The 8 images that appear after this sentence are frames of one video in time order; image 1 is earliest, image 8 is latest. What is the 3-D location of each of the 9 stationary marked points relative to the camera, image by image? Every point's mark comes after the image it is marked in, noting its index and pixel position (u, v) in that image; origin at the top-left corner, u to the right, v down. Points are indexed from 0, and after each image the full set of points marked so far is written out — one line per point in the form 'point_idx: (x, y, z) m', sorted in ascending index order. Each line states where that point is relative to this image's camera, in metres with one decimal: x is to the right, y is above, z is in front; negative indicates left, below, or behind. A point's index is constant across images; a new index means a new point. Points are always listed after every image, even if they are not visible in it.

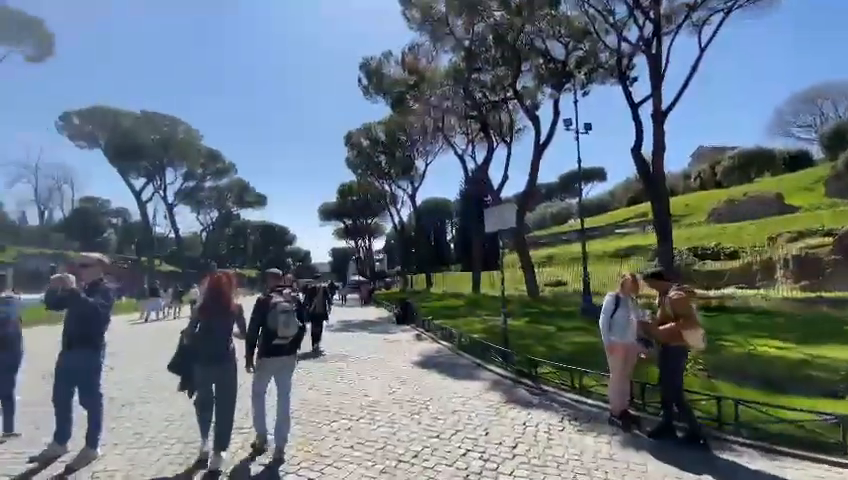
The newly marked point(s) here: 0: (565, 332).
0: (+4.5, -2.9, +12.4) m
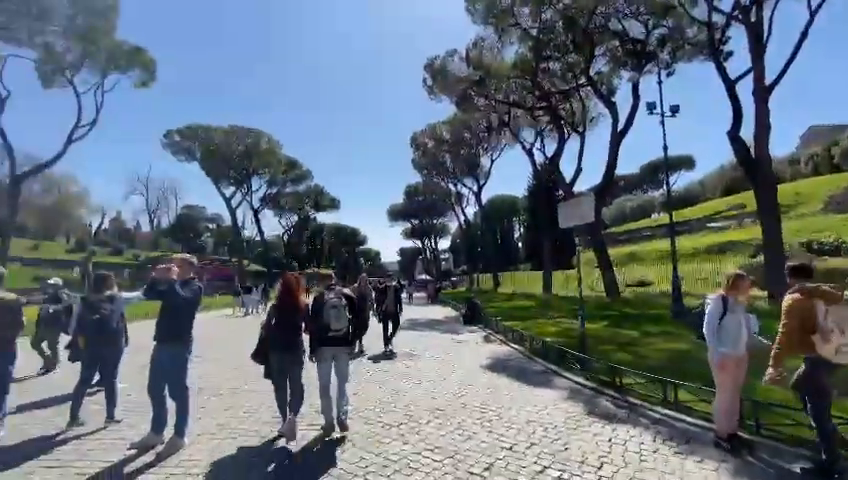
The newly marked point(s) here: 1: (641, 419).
0: (+6.5, -2.8, +11.2) m
1: (+2.9, -2.4, +5.2) m
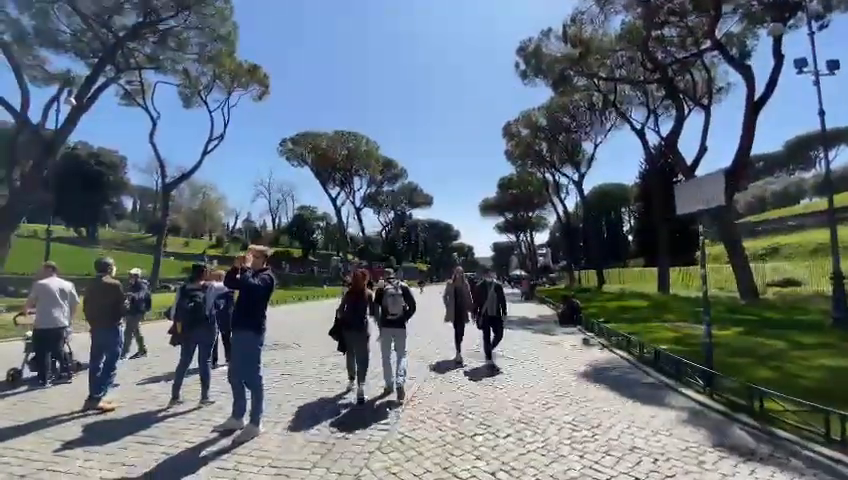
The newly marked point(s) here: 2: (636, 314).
0: (+8.8, -2.6, +9.0) m
1: (+3.8, -2.3, +4.0) m
2: (+9.0, -3.1, +16.0) m
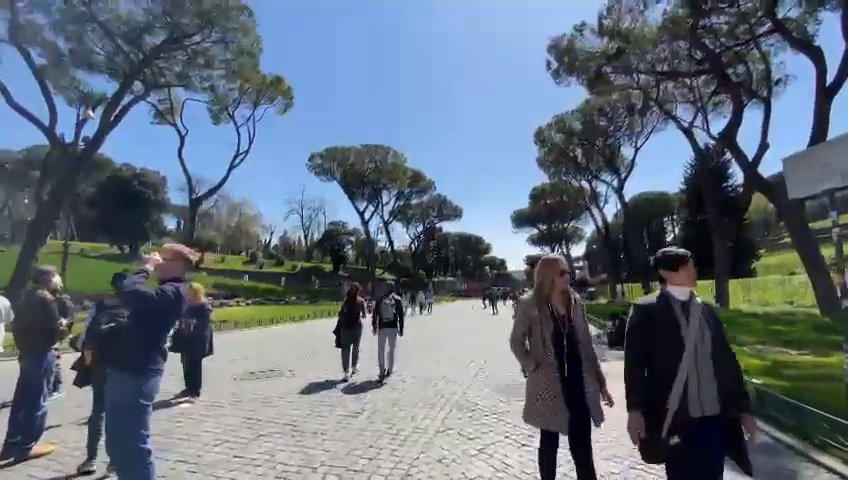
0: (+9.1, -2.6, +6.8) m
1: (+3.8, -2.2, +2.2) m
2: (+9.9, -3.3, +13.7) m
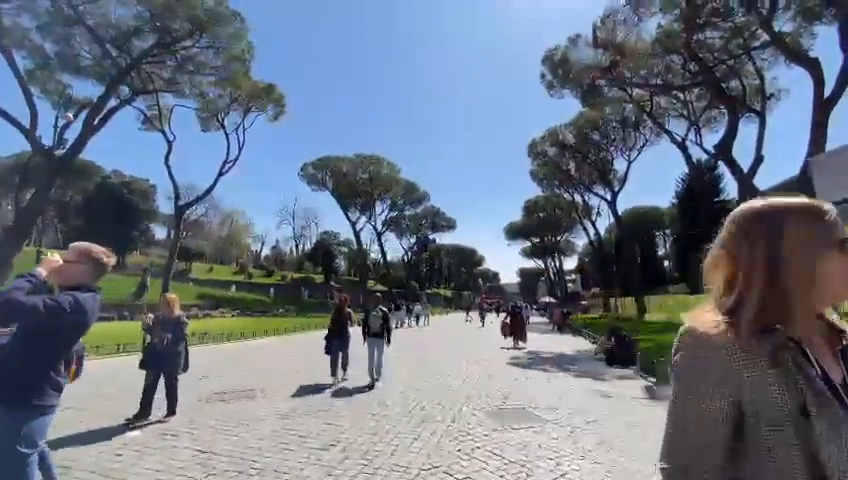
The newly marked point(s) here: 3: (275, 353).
0: (+8.9, -2.8, +6.3) m
1: (+3.7, -2.2, +1.7) m
2: (+9.6, -3.8, +13.3) m
3: (-6.4, -4.8, +16.6) m
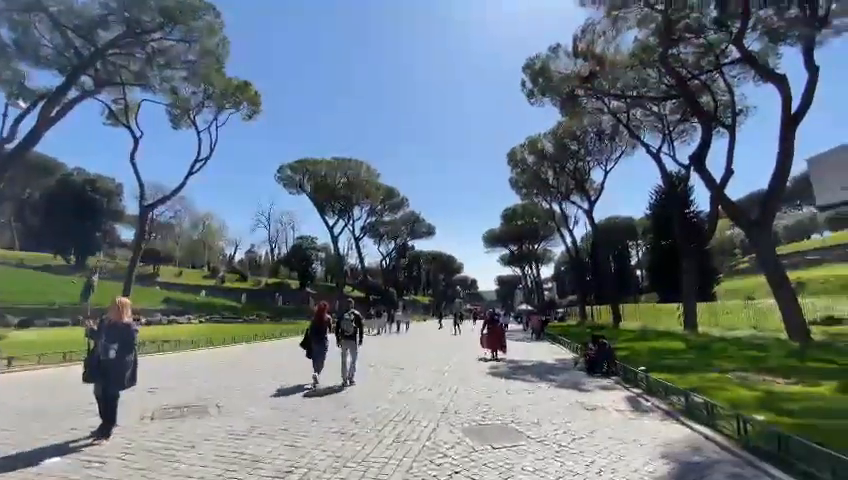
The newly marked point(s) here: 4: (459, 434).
0: (+8.5, -3.0, +6.4) m
1: (+3.5, -2.2, +1.5) m
2: (+8.8, -4.1, +13.3) m
3: (-7.4, -4.9, +15.8) m
4: (+0.6, -3.2, +6.6) m
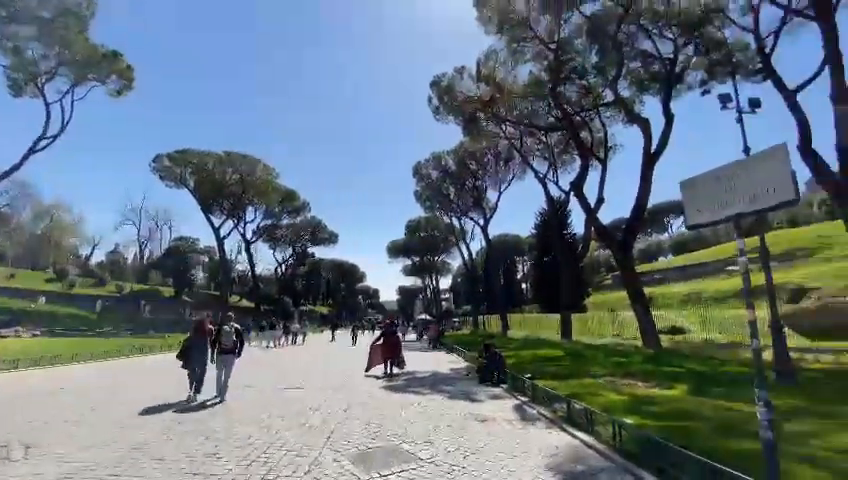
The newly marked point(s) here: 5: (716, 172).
0: (+6.6, -3.4, +7.7) m
1: (+2.9, -2.3, +1.8) m
2: (+5.1, -4.7, +14.5) m
3: (-11.2, -4.8, +12.9) m
4: (-1.2, -3.3, +6.1) m
5: (+3.8, +0.9, +5.0) m
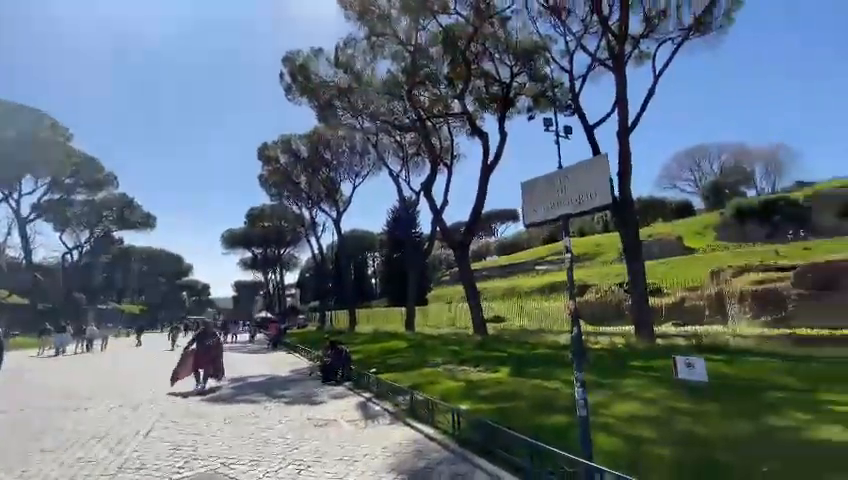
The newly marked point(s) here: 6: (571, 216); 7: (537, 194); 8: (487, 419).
0: (+3.2, -3.5, +9.2) m
1: (+2.0, -2.3, +2.4) m
2: (-0.8, -4.5, +14.9) m
3: (-15.3, -3.9, +7.5) m
4: (-3.4, -3.1, +4.8) m
5: (+1.8, +0.9, +5.7) m
6: (+2.0, +0.3, +5.3) m
7: (+1.7, +0.7, +5.9) m
8: (+0.9, -2.7, +5.9) m
